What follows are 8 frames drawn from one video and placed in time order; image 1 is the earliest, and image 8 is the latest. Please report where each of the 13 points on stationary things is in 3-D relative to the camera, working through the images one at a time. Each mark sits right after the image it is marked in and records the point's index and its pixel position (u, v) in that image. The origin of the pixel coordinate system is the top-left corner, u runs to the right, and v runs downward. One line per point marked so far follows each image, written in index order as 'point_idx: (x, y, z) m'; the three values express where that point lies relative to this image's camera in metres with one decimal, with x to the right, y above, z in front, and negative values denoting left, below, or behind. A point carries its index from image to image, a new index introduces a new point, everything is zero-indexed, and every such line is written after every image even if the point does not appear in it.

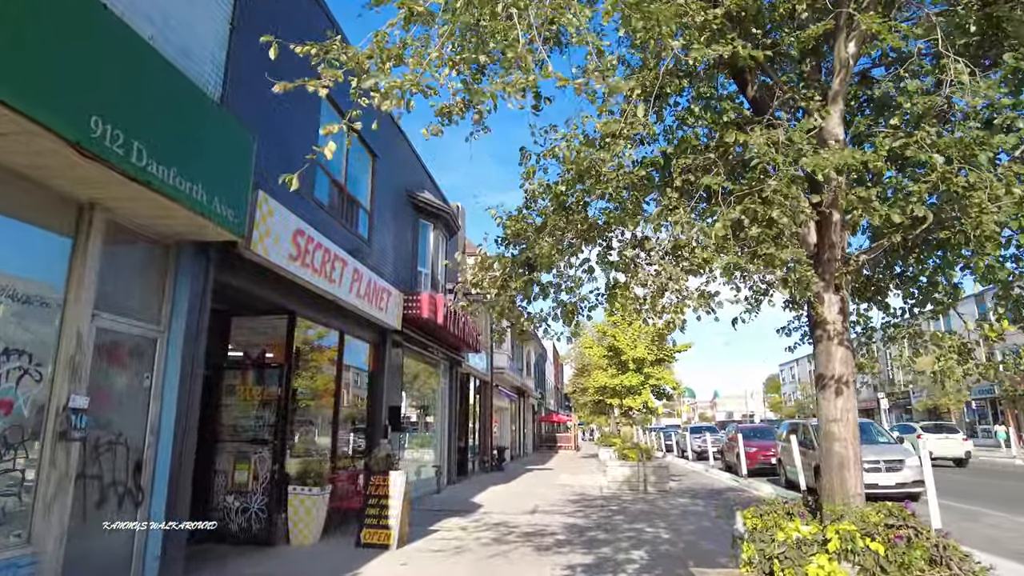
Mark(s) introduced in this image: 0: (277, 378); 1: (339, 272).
0: (-2.5, -0.9, +8.0) m
1: (-1.9, +0.2, +8.4) m
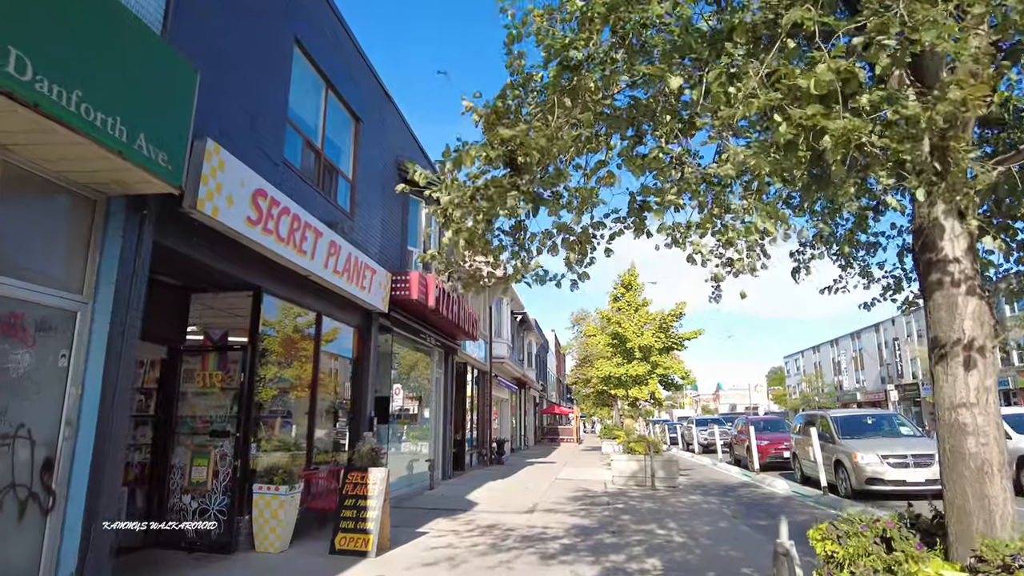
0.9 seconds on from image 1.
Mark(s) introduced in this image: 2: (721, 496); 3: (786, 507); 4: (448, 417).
0: (-2.5, -0.7, +7.1) m
1: (-2.0, +0.4, +7.5) m
2: (+3.6, -3.6, +13.4) m
3: (+4.1, -3.3, +11.5) m
4: (-1.3, -2.6, +15.6) m
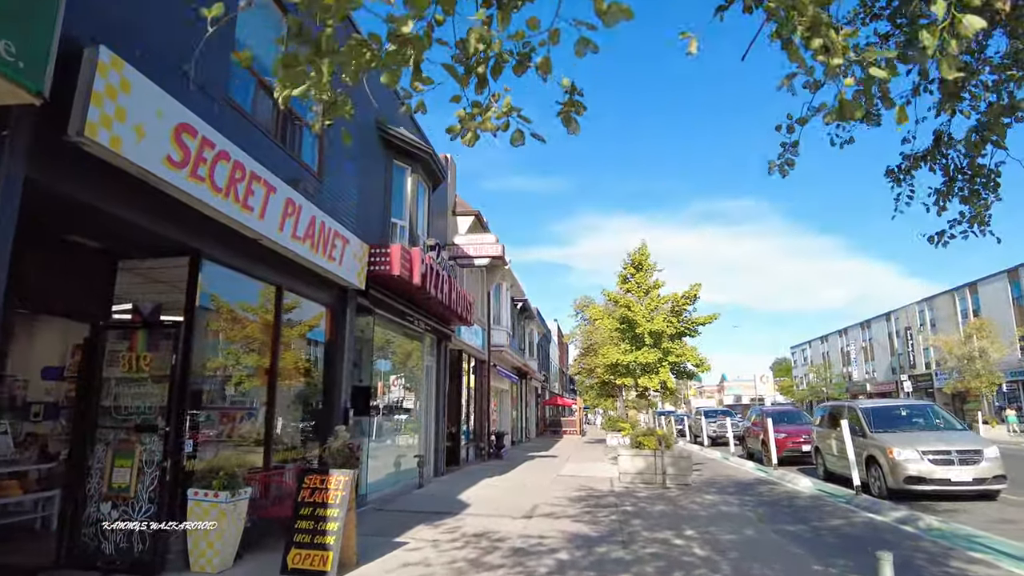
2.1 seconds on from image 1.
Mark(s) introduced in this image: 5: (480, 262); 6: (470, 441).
0: (-2.6, -0.4, +5.8) m
1: (-2.0, +0.7, +6.2) m
2: (+3.6, -3.3, +12.1) m
3: (+4.0, -3.0, +10.2) m
4: (-1.3, -2.3, +14.4) m
5: (-0.6, +0.5, +14.2) m
6: (-1.0, -3.7, +18.5) m
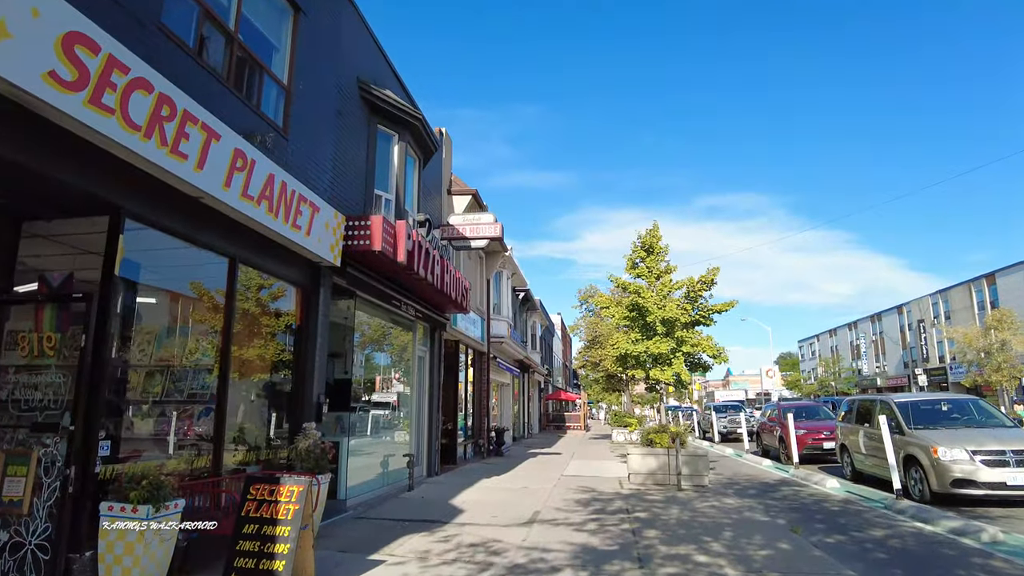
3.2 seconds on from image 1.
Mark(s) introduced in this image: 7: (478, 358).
0: (-2.6, -0.2, +4.7) m
1: (-2.1, +0.9, +5.1) m
2: (+3.6, -3.0, +11.0) m
3: (+4.0, -2.7, +9.1) m
4: (-1.3, -2.0, +13.3) m
5: (-0.6, +0.7, +13.0) m
6: (-1.0, -3.4, +17.4) m
7: (-0.9, -1.7, +19.2) m
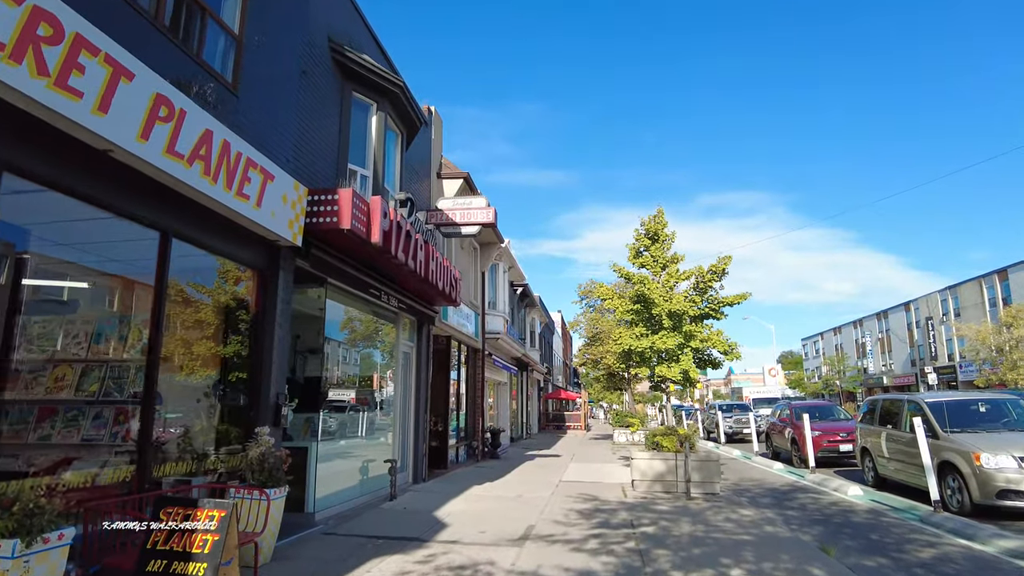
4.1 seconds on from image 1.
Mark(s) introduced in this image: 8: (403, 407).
0: (-2.7, -0.1, +3.7) m
1: (-2.2, +1.1, +4.0) m
2: (+3.5, -2.9, +9.9) m
3: (+3.9, -2.6, +8.0) m
4: (-1.4, -1.8, +12.3) m
5: (-0.7, +0.9, +12.0) m
6: (-1.1, -3.2, +16.3) m
7: (-0.9, -1.6, +18.2) m
8: (-1.7, -1.8, +11.6) m
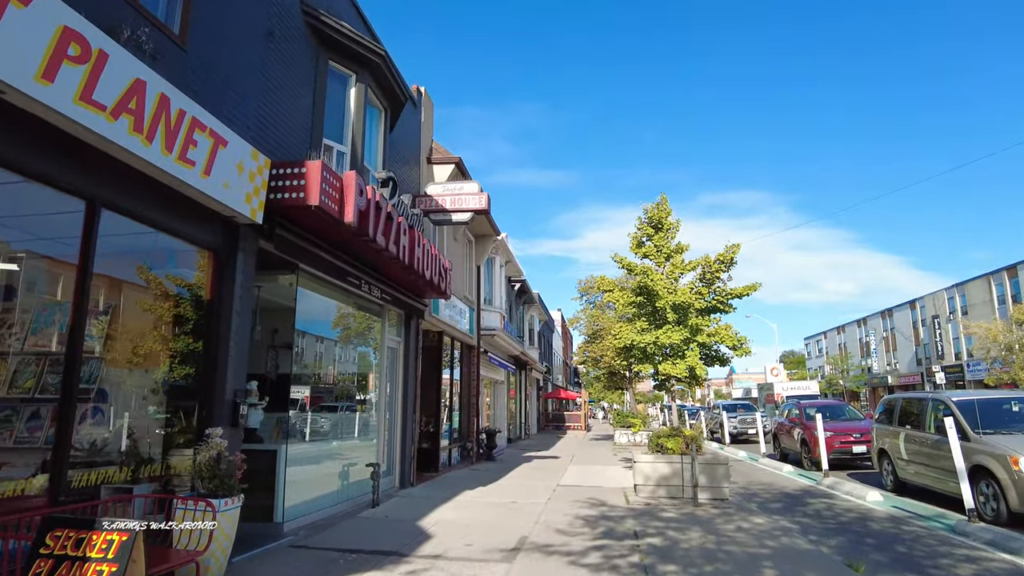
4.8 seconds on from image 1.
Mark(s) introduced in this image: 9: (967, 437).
0: (-2.8, +0.1, +2.9) m
1: (-2.3, +1.2, +3.3) m
2: (+3.4, -2.7, +9.2) m
3: (+3.8, -2.4, +7.3) m
4: (-1.5, -1.7, +11.5) m
5: (-0.8, +1.0, +11.2) m
6: (-1.2, -3.1, +15.6) m
7: (-1.0, -1.4, +17.4) m
8: (-1.7, -1.7, +10.8) m
9: (+5.1, -1.7, +8.6) m
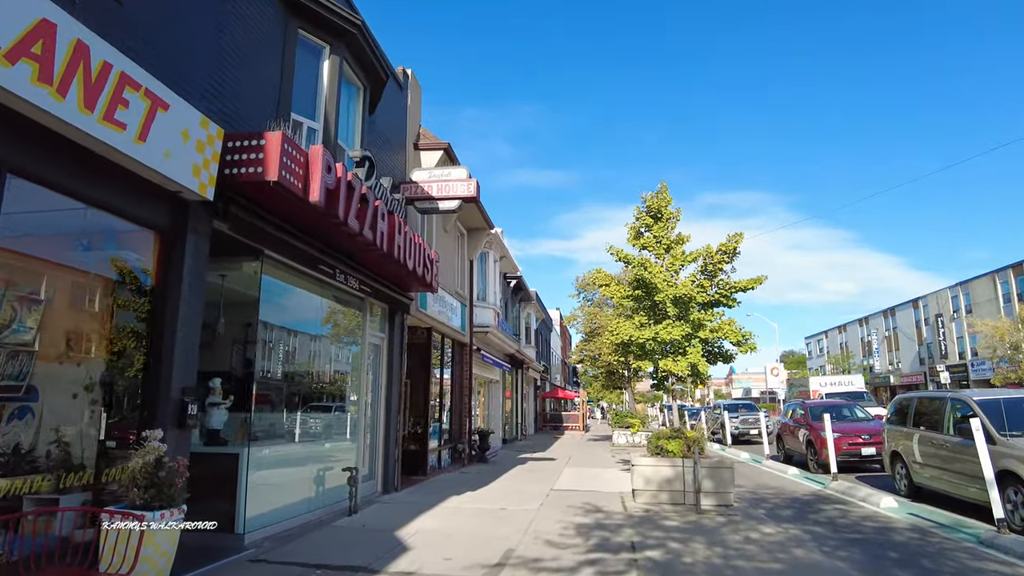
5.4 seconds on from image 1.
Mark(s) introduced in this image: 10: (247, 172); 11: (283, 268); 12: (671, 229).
0: (-3.0, +0.2, +2.2) m
1: (-2.4, +1.3, +2.6) m
2: (+3.3, -2.6, +8.5) m
3: (+3.7, -2.3, +6.6) m
4: (-1.6, -1.6, +10.8) m
5: (-0.9, +1.1, +10.5) m
6: (-1.3, -3.0, +14.9) m
7: (-1.2, -1.3, +16.8) m
8: (-1.9, -1.6, +10.1) m
9: (+5.0, -1.6, +8.0) m
10: (-1.9, +0.8, +5.6) m
11: (-2.2, +0.2, +7.6) m
12: (+2.4, +0.9, +11.6) m
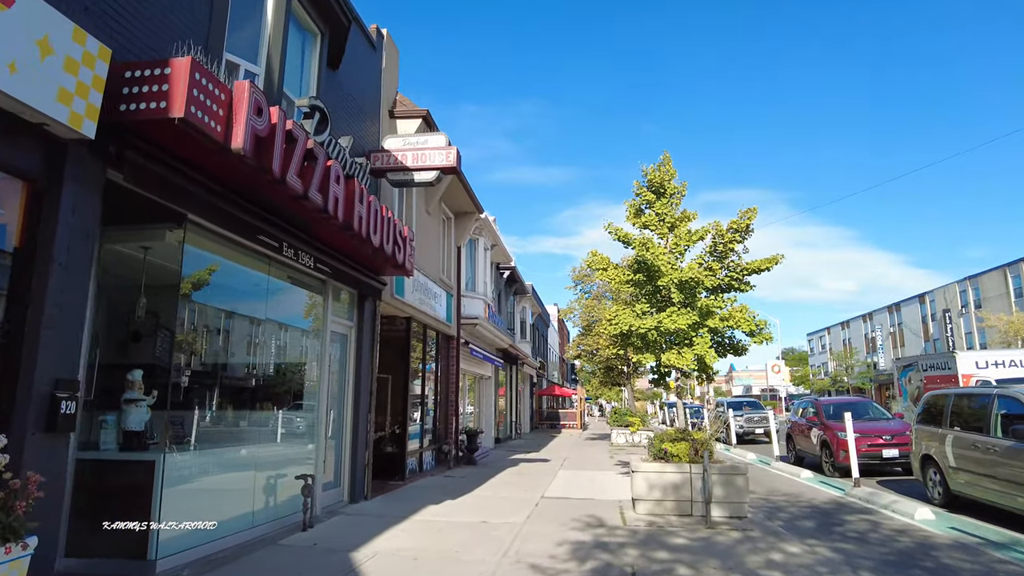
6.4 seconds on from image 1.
0: (-3.1, +0.4, +1.0) m
1: (-2.6, +1.5, +1.4) m
2: (+3.1, -2.4, +7.3) m
3: (+3.5, -2.1, +5.4) m
4: (-1.8, -1.4, +9.6) m
5: (-1.1, +1.4, +9.3) m
6: (-1.5, -2.8, +13.7) m
7: (-1.4, -1.1, +15.6) m
8: (-2.1, -1.4, +8.9) m
9: (+4.8, -1.4, +6.8) m
10: (-2.1, +1.0, +4.4) m
11: (-2.4, +0.4, +6.4) m
12: (+2.2, +1.1, +10.4) m
